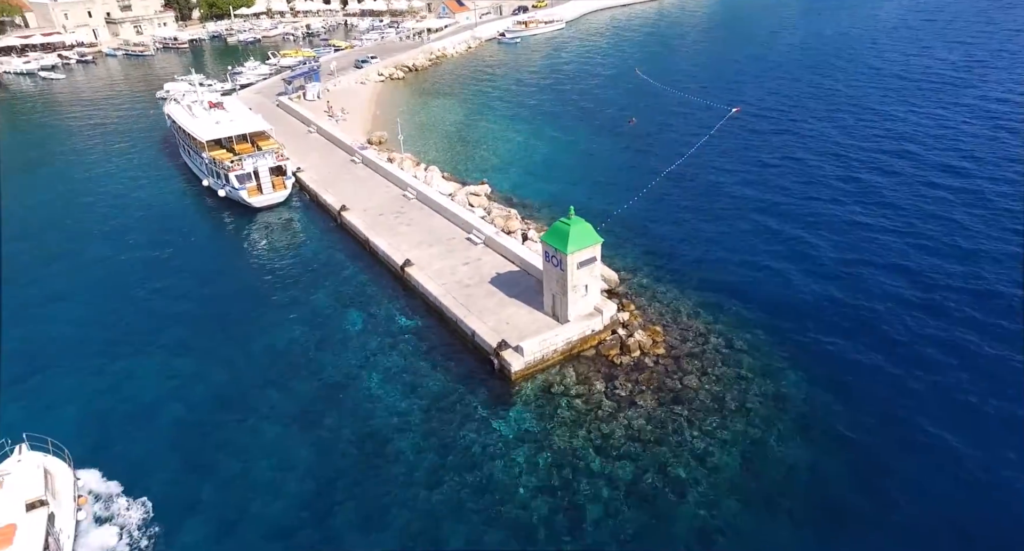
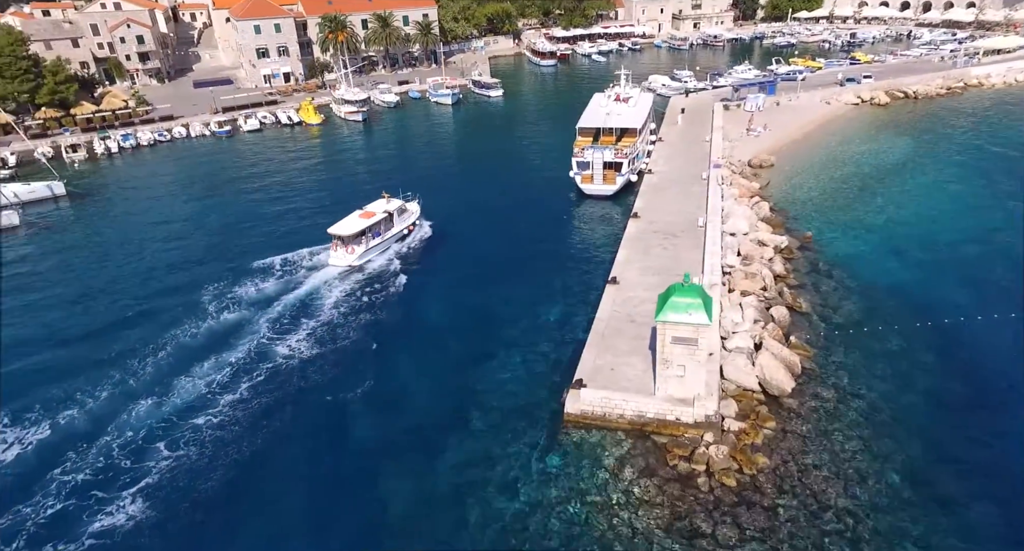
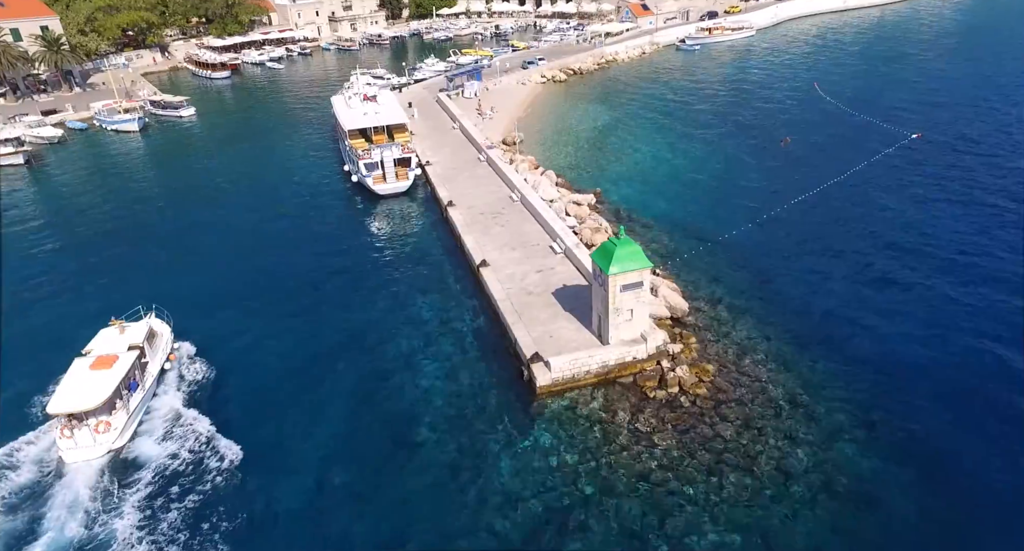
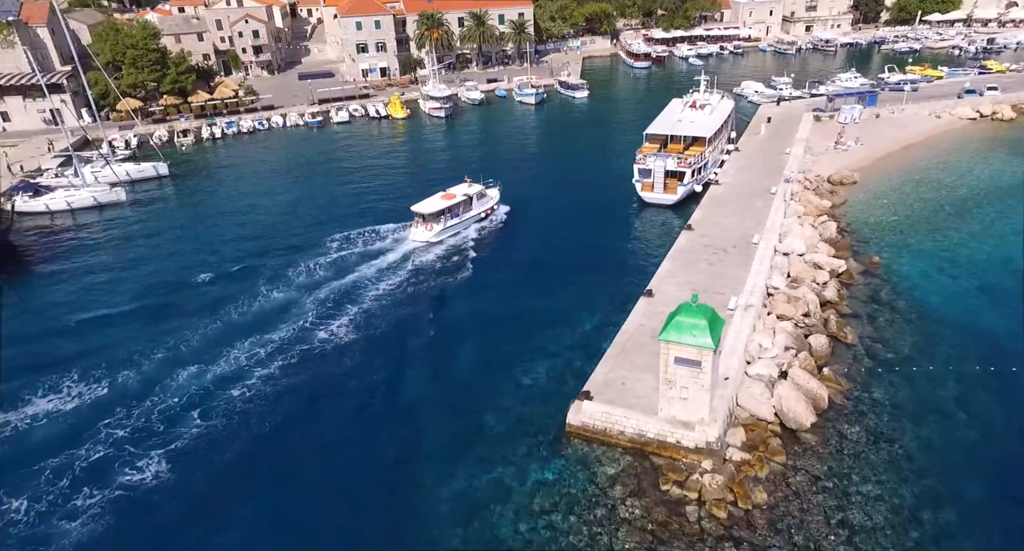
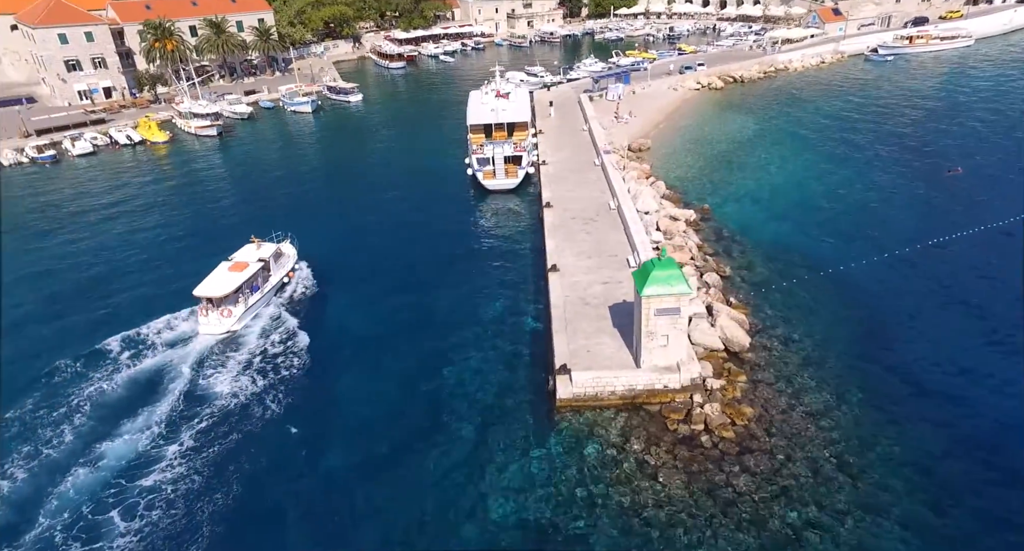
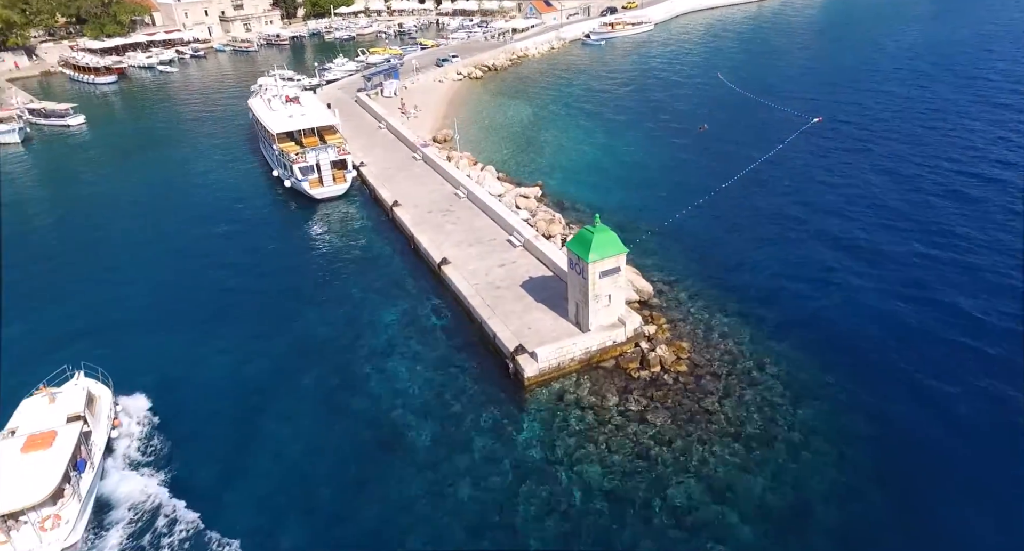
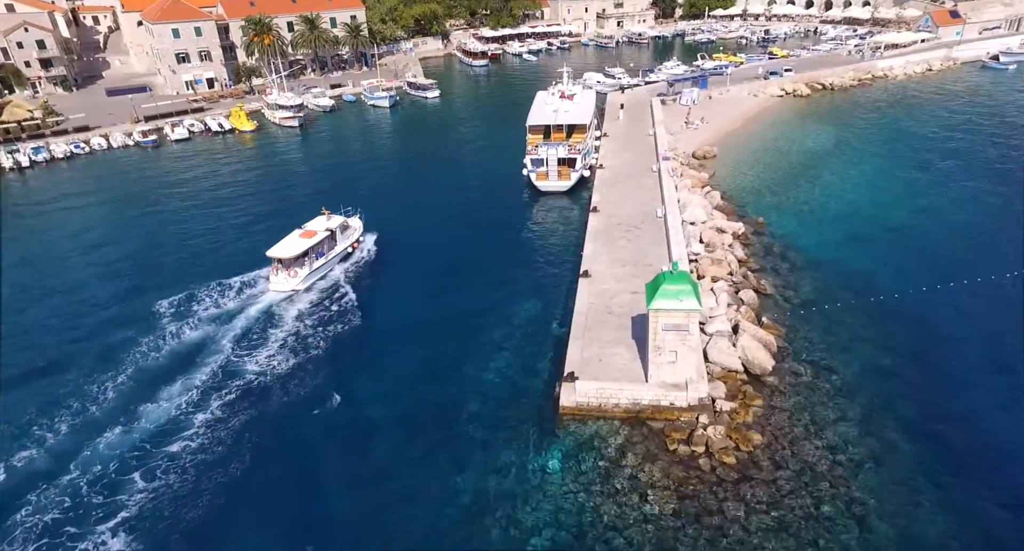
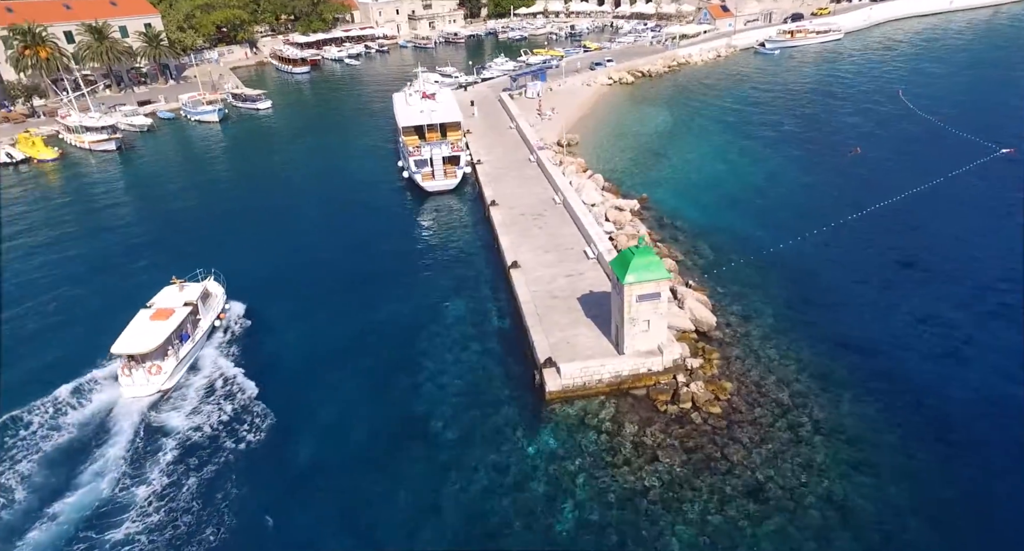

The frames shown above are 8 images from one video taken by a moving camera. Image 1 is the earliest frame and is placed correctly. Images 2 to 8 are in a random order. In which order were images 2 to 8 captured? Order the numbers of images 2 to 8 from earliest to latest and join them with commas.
6, 3, 8, 5, 7, 2, 4
